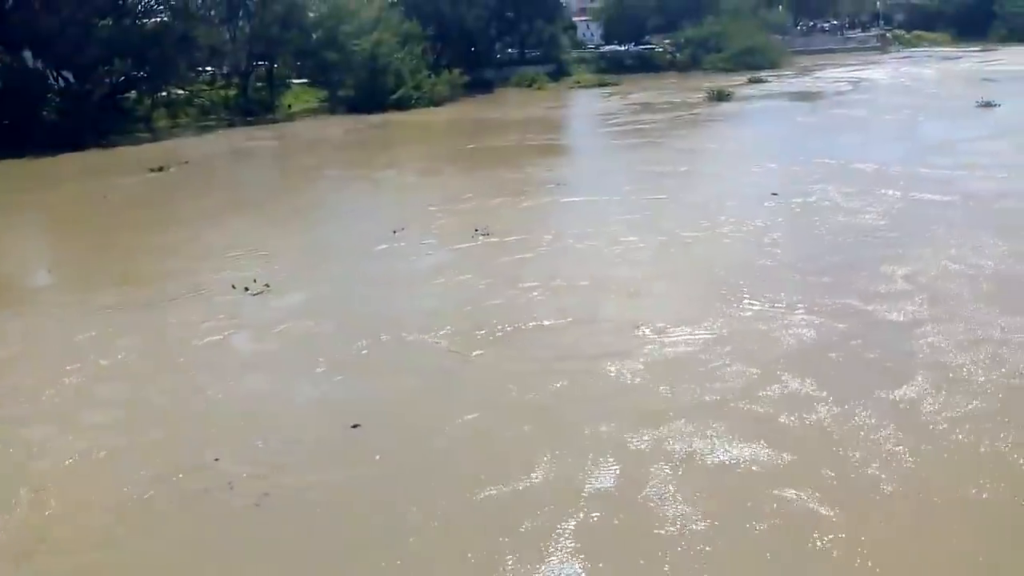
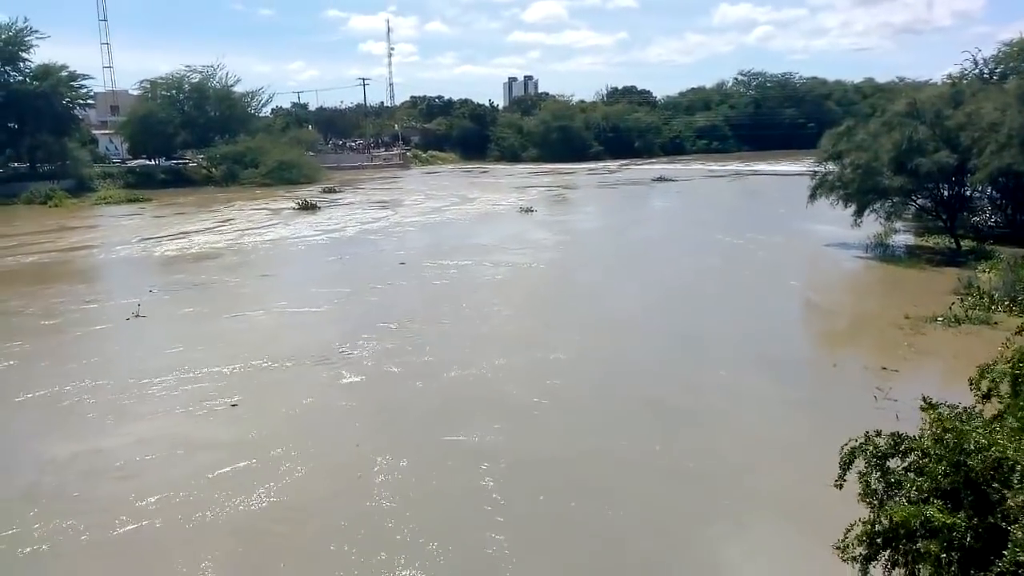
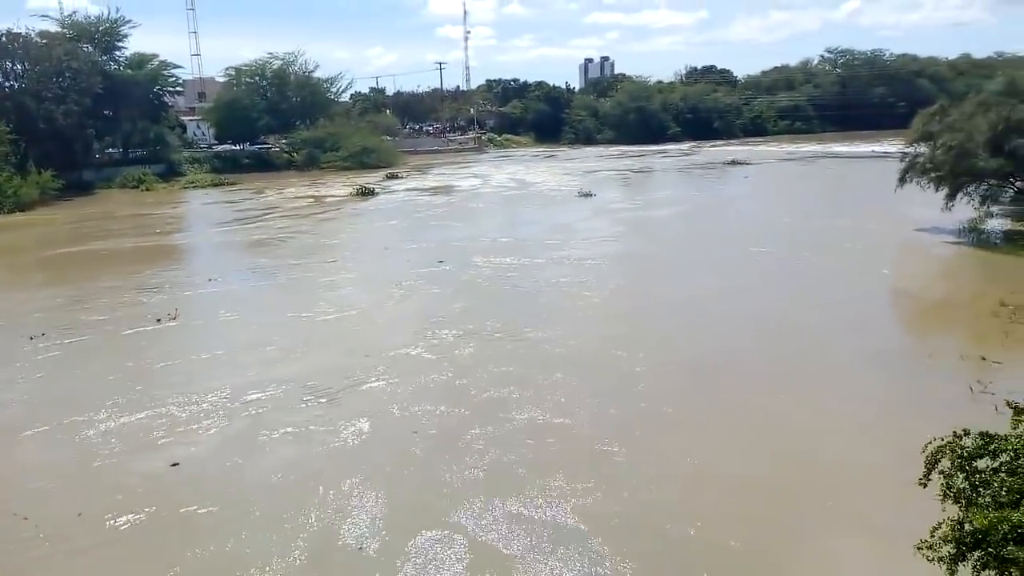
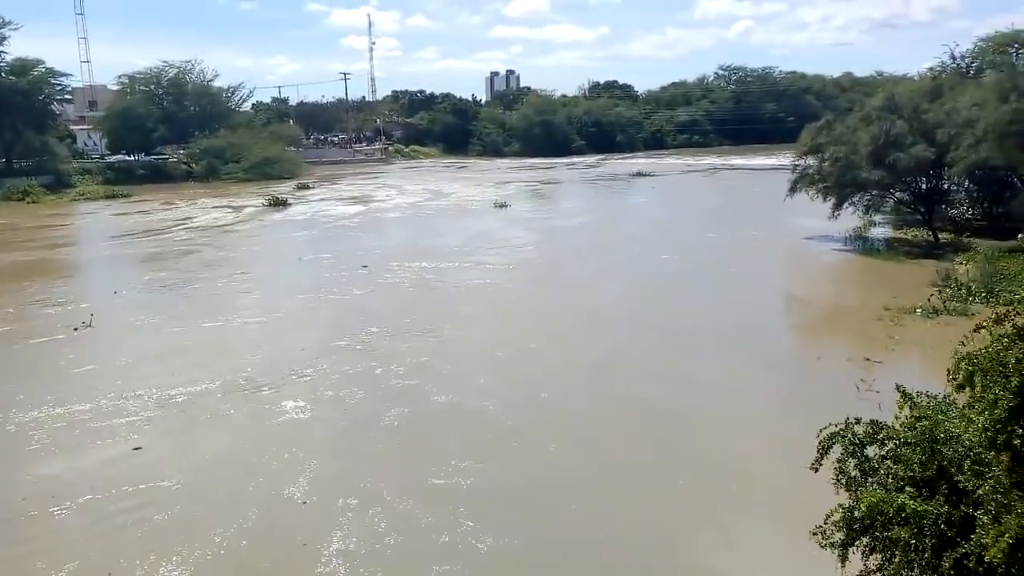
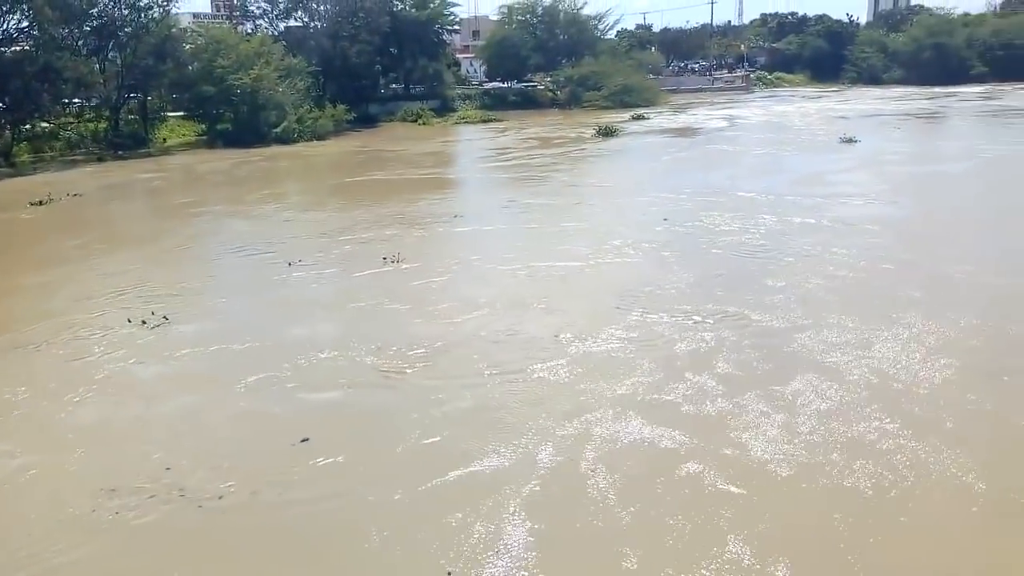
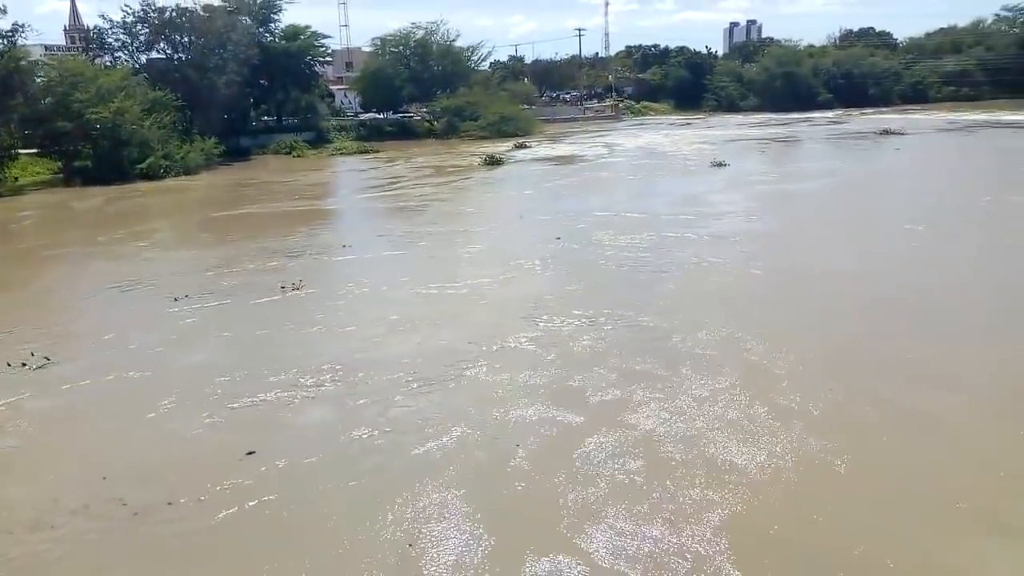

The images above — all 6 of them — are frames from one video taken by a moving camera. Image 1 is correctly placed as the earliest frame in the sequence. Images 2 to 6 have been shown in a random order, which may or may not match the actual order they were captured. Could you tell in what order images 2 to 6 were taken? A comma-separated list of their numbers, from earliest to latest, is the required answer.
5, 6, 3, 4, 2
